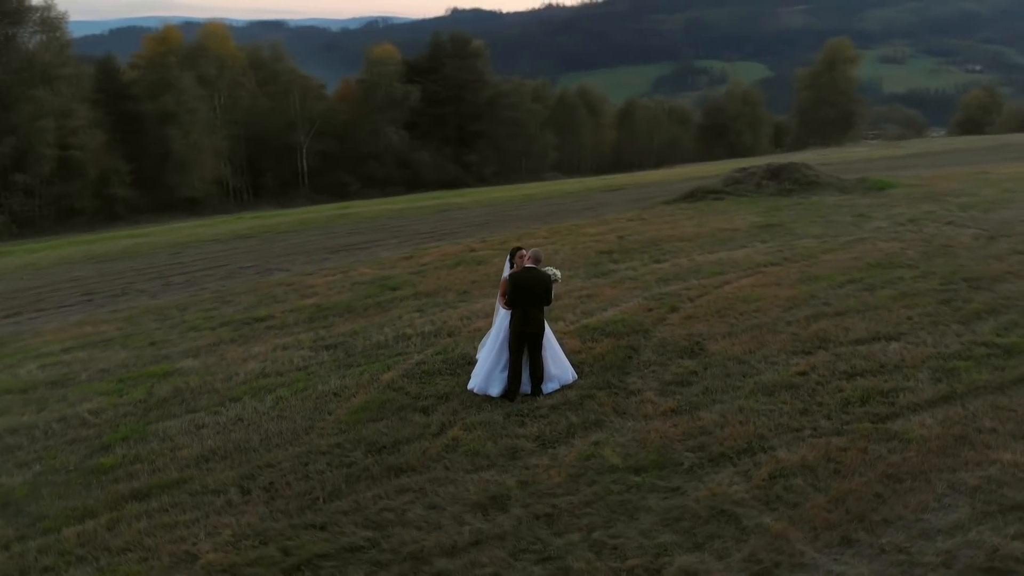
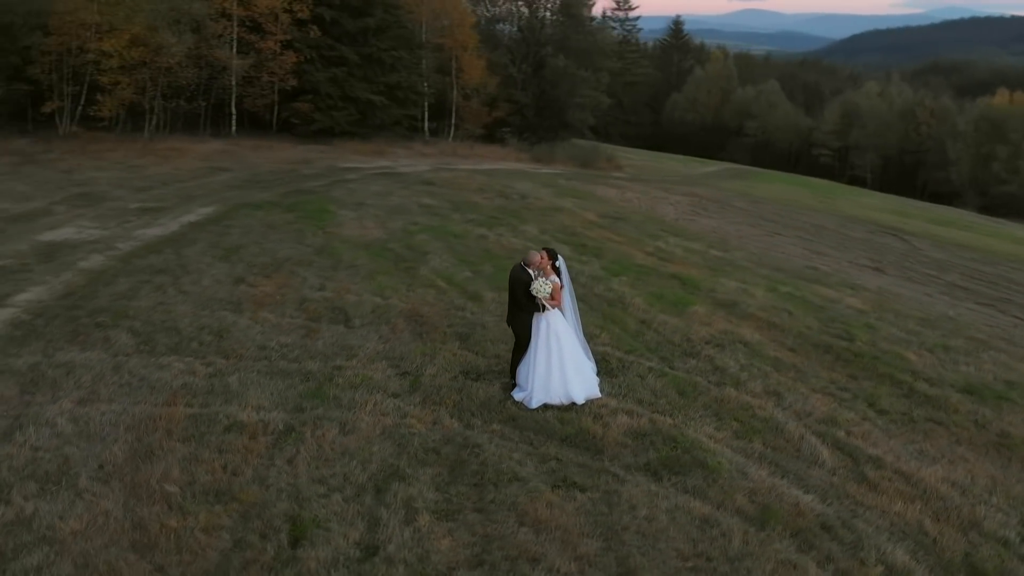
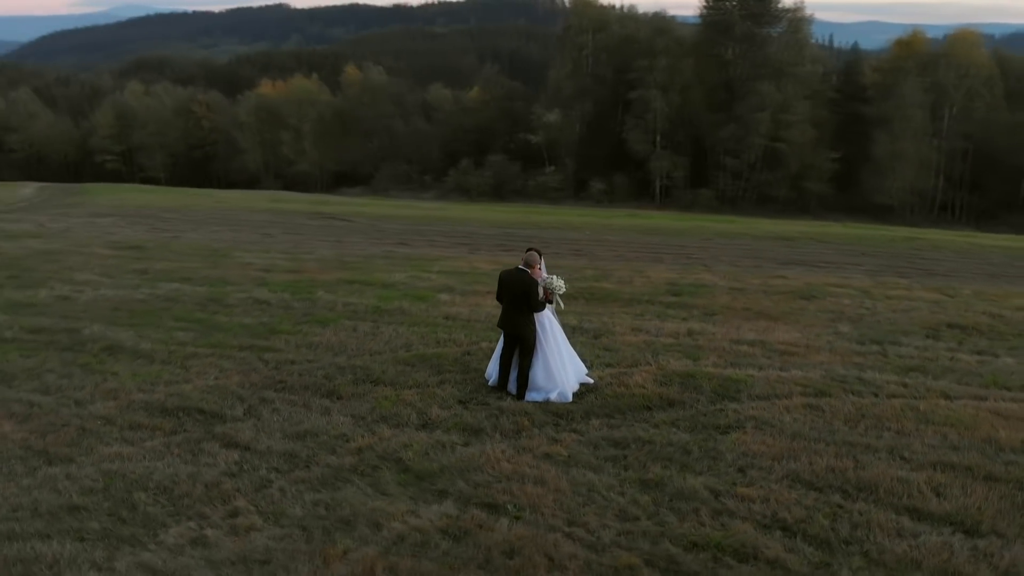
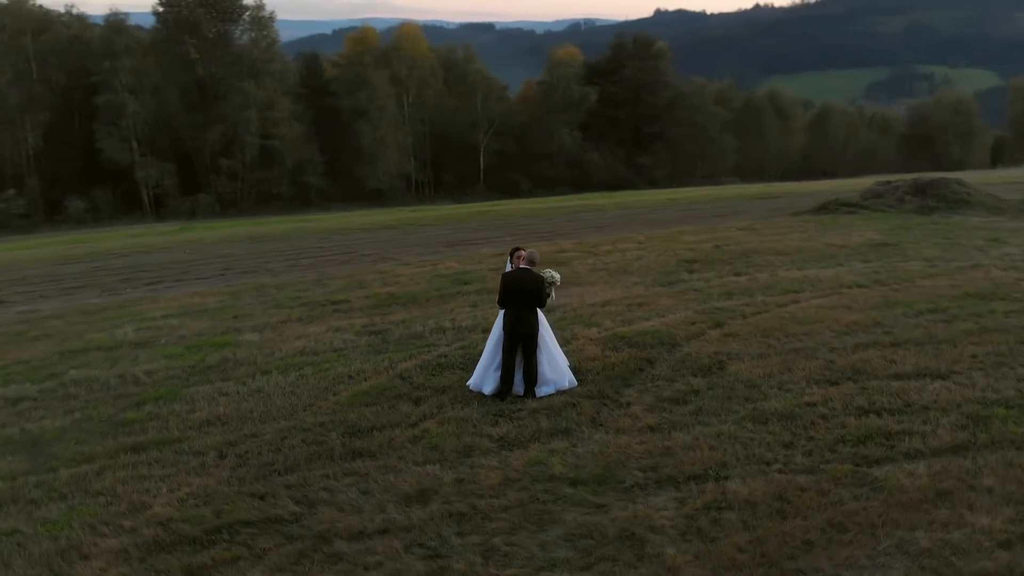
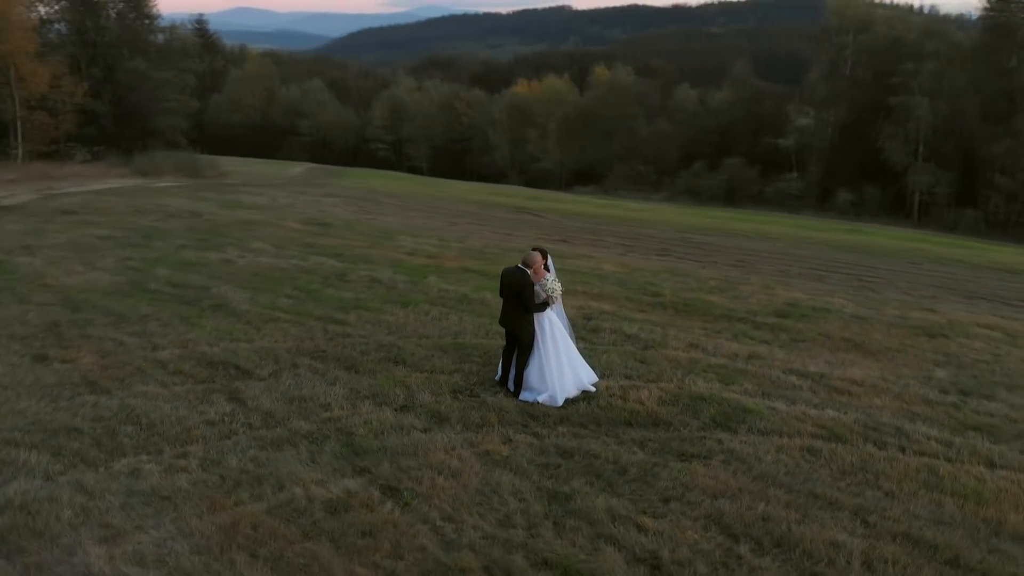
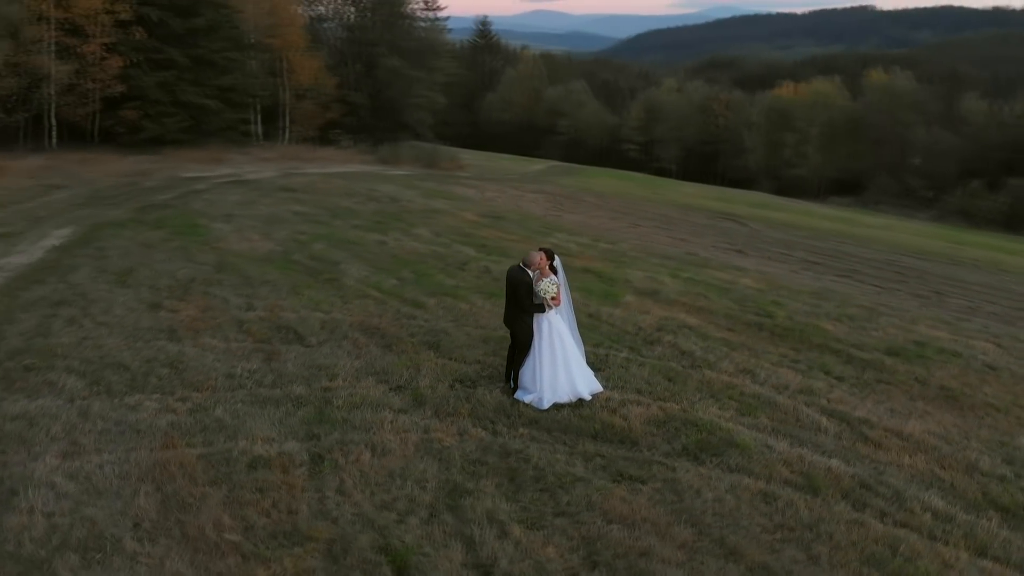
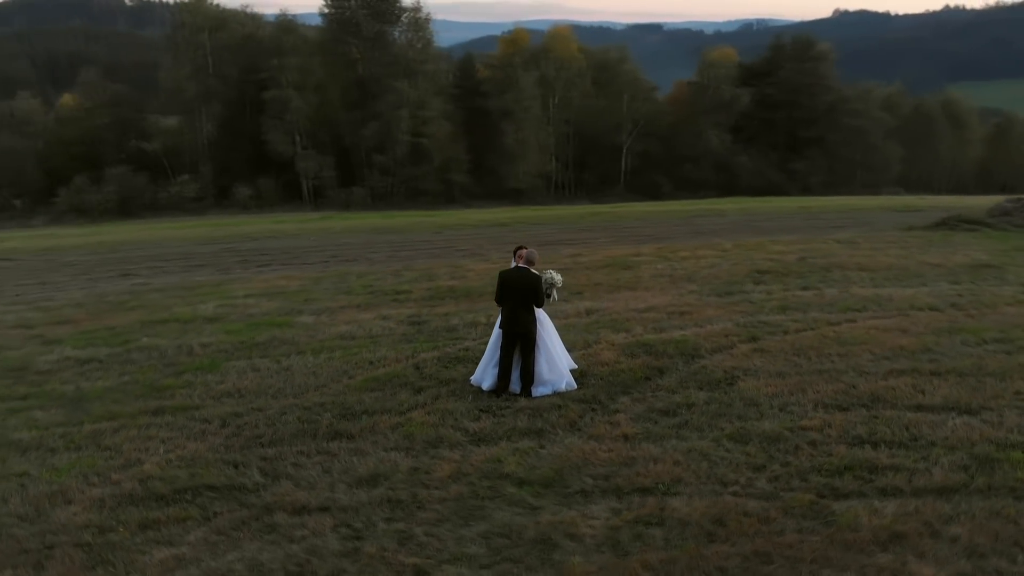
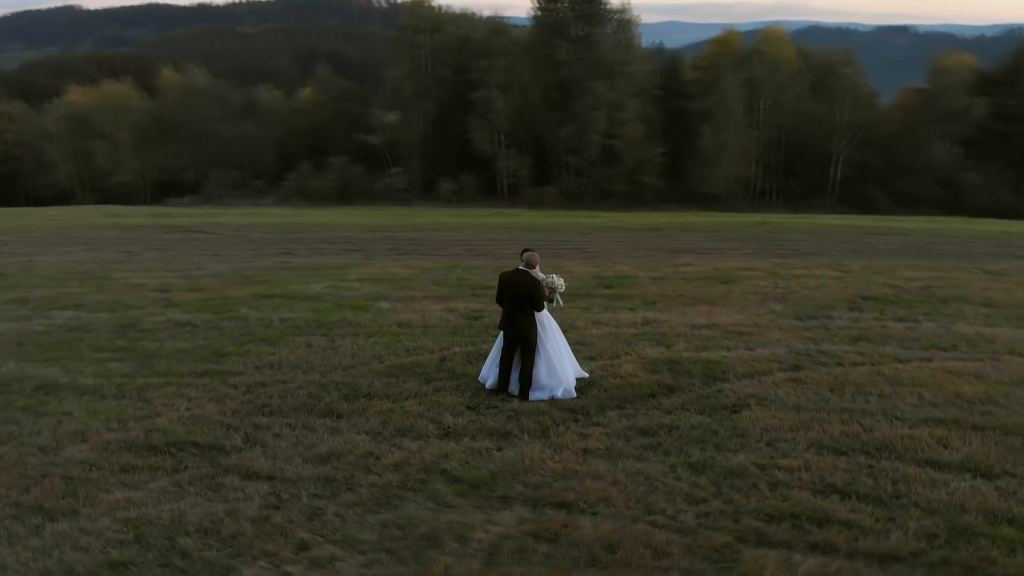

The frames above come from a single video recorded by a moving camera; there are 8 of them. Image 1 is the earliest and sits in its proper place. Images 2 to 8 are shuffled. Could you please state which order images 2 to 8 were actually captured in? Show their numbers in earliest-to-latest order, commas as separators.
4, 7, 8, 3, 5, 6, 2
